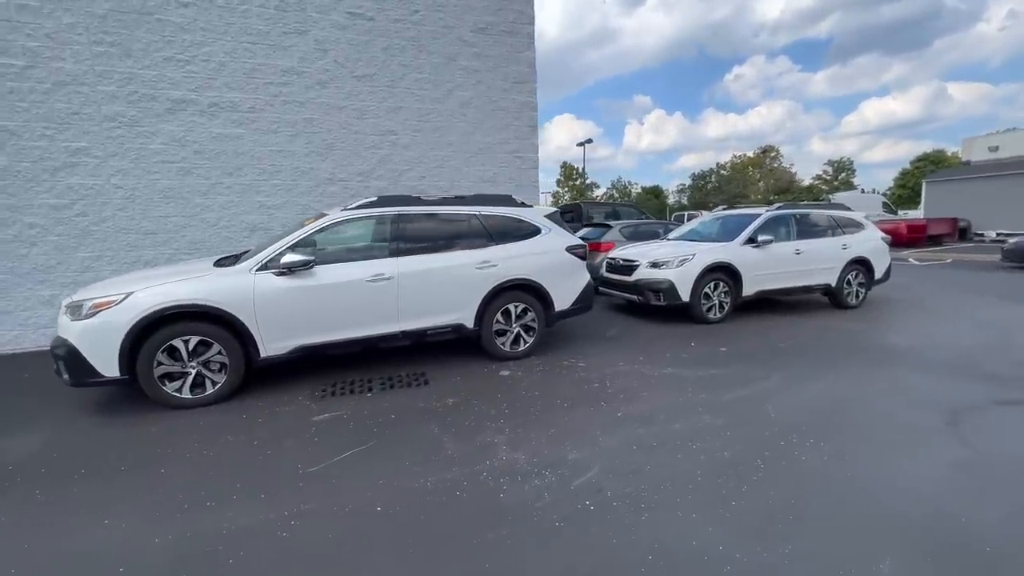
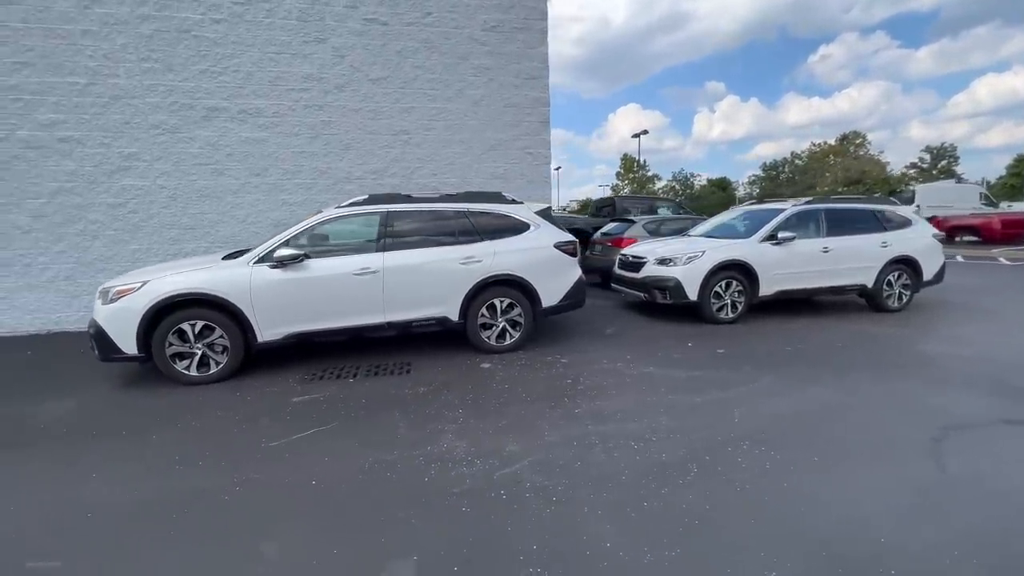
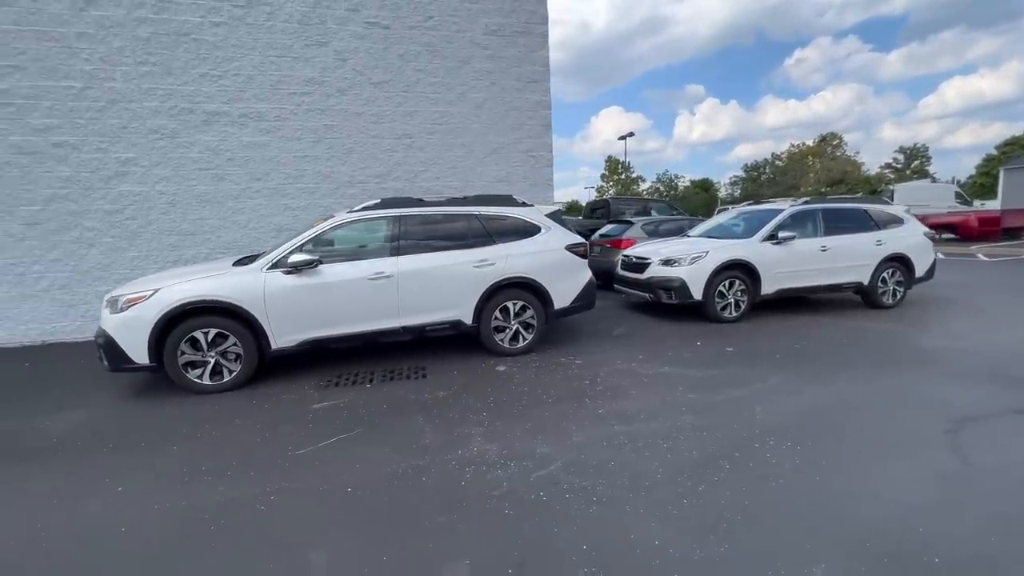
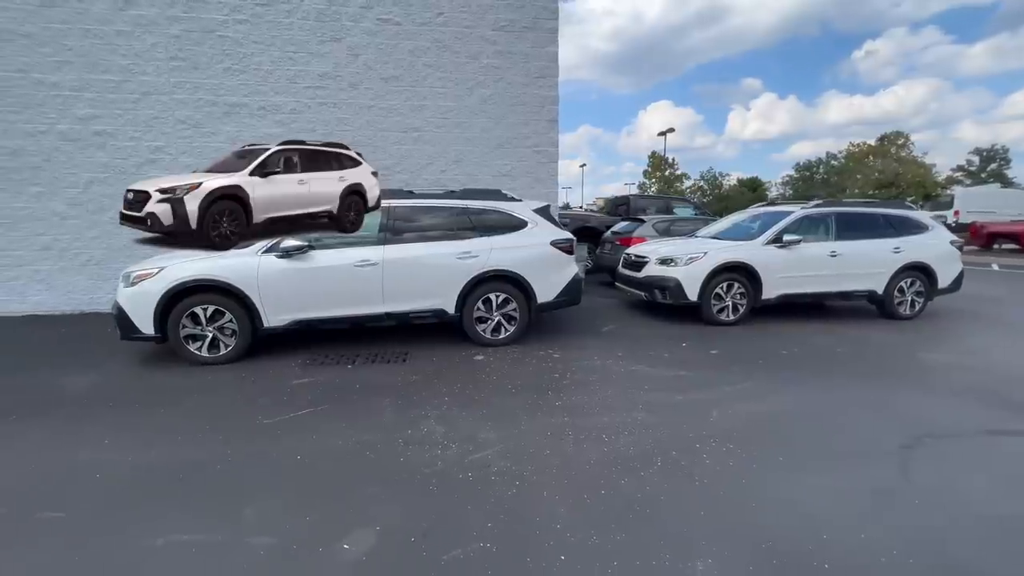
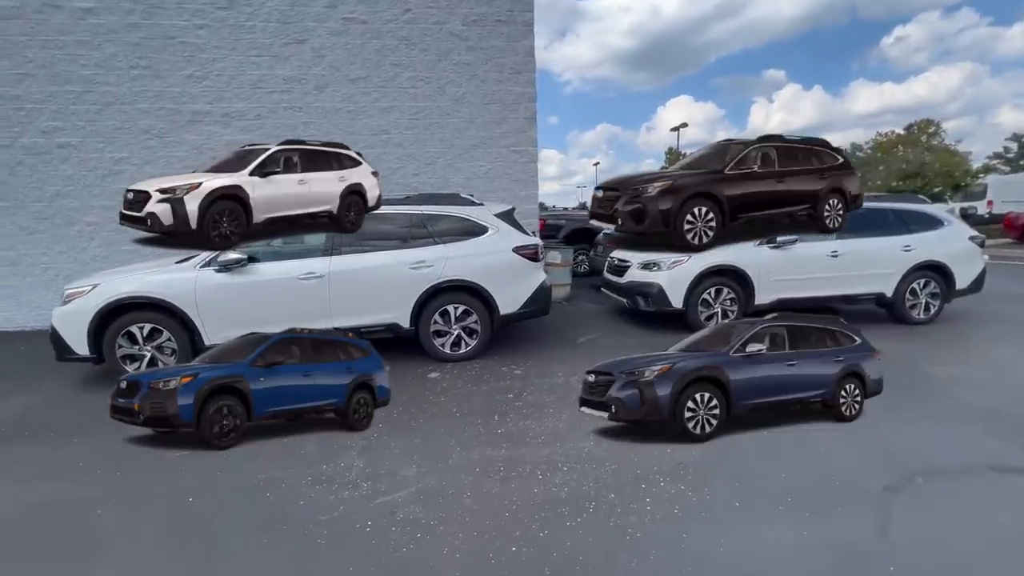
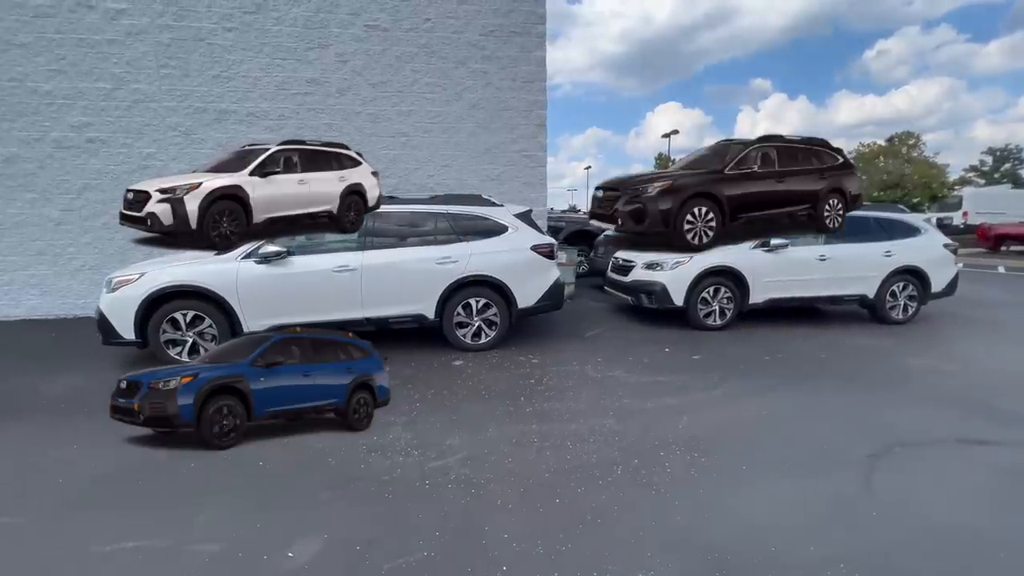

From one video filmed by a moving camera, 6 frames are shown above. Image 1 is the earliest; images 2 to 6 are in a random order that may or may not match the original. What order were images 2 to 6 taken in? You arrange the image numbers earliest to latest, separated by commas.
3, 2, 4, 6, 5
